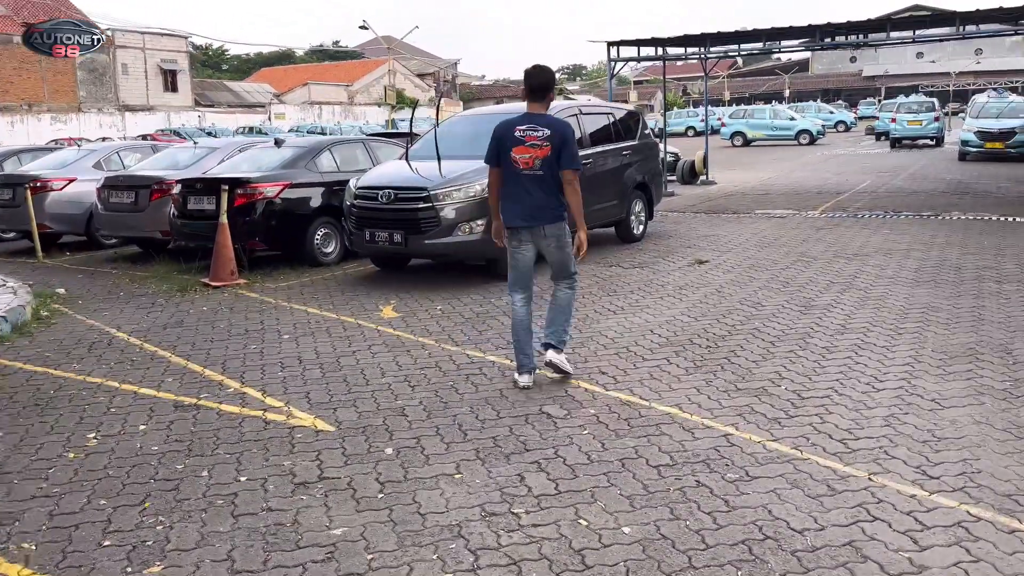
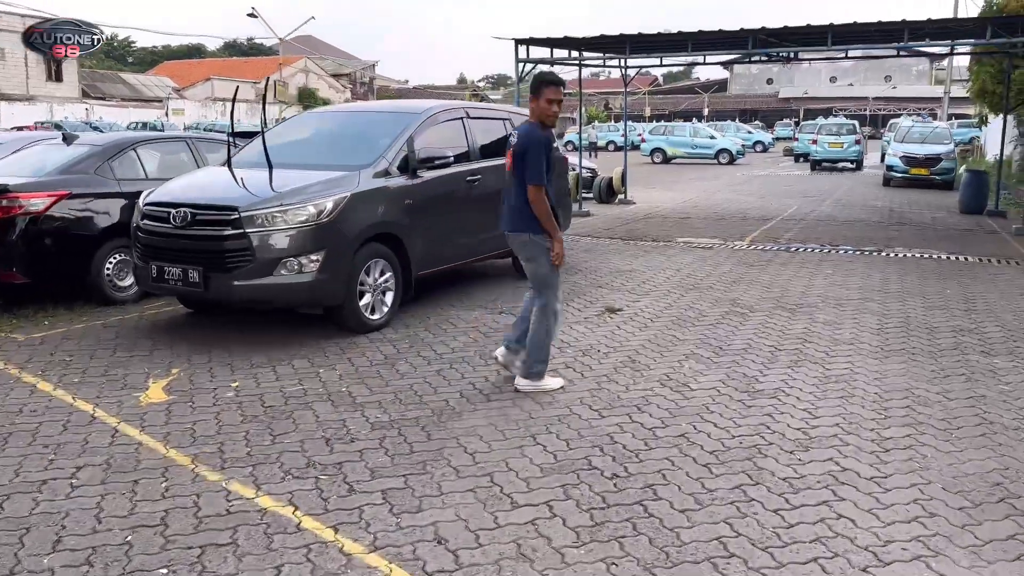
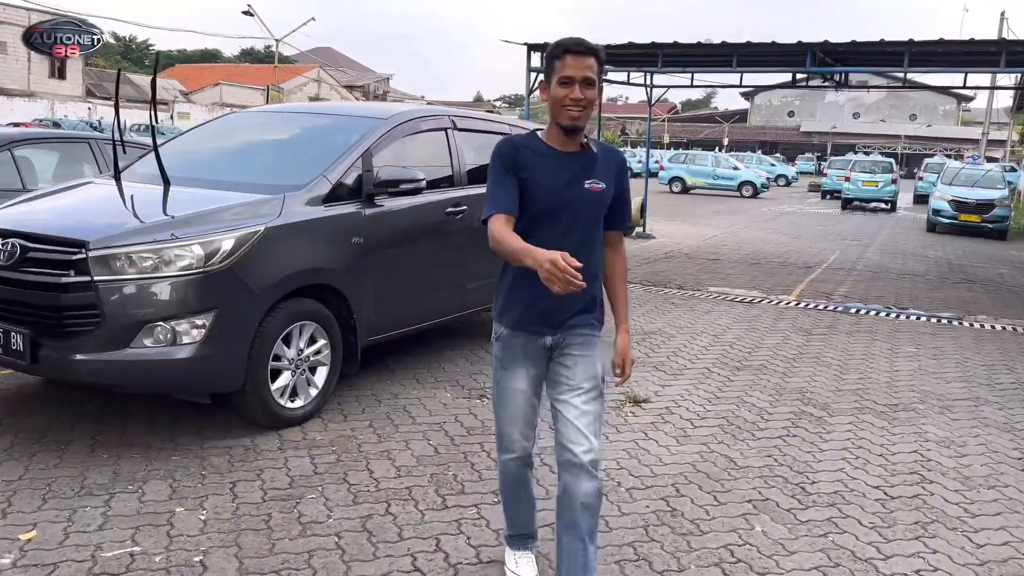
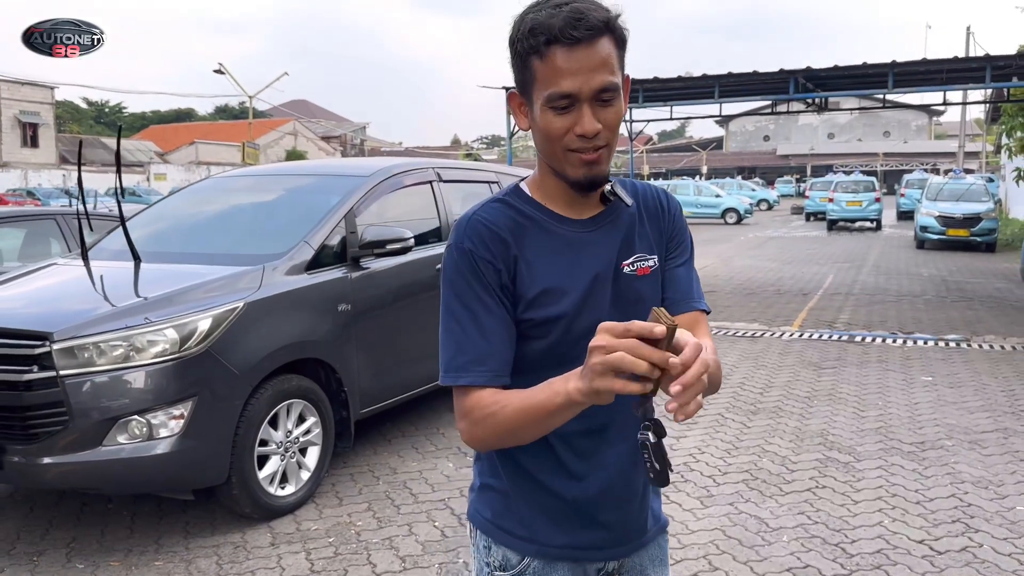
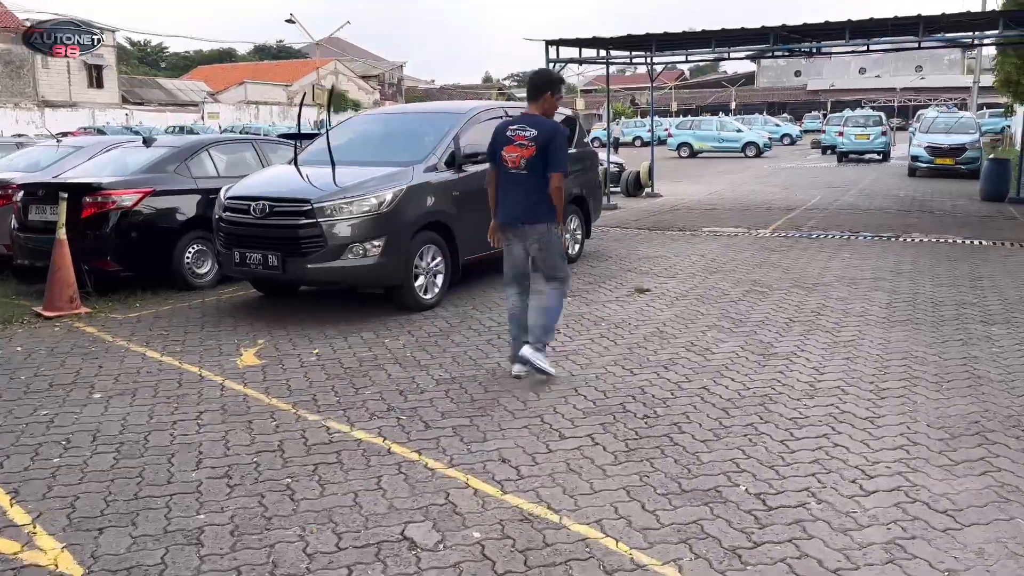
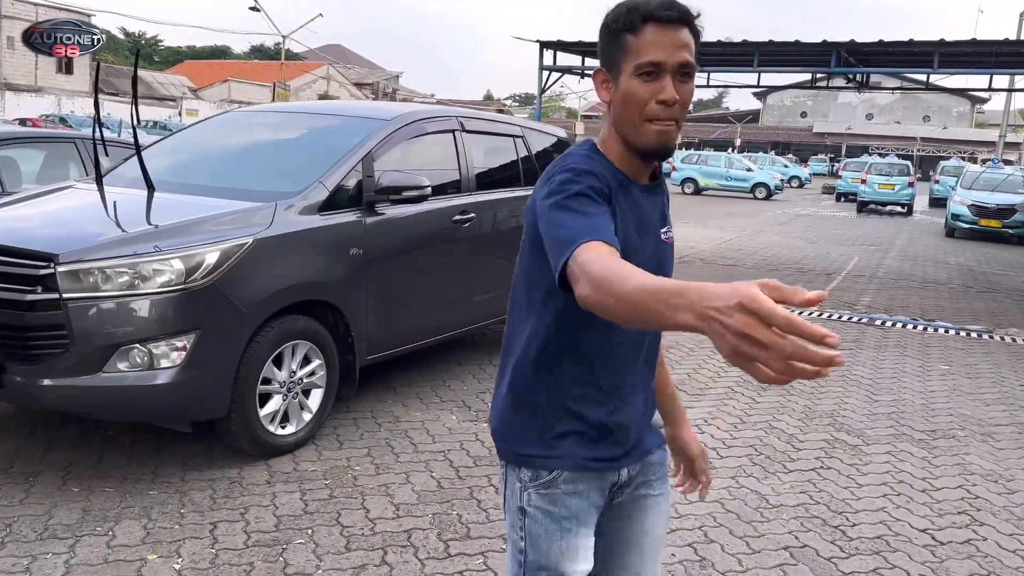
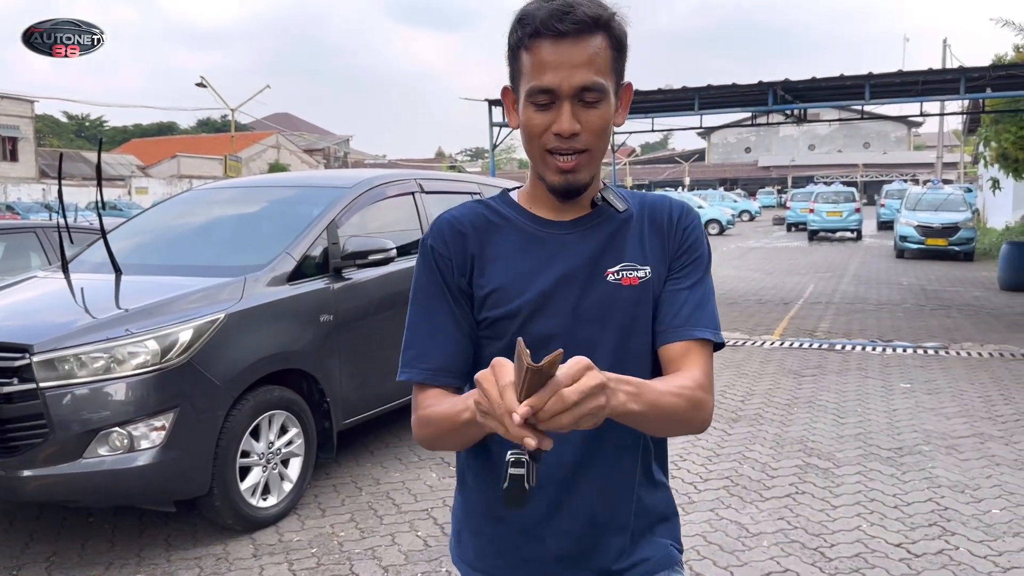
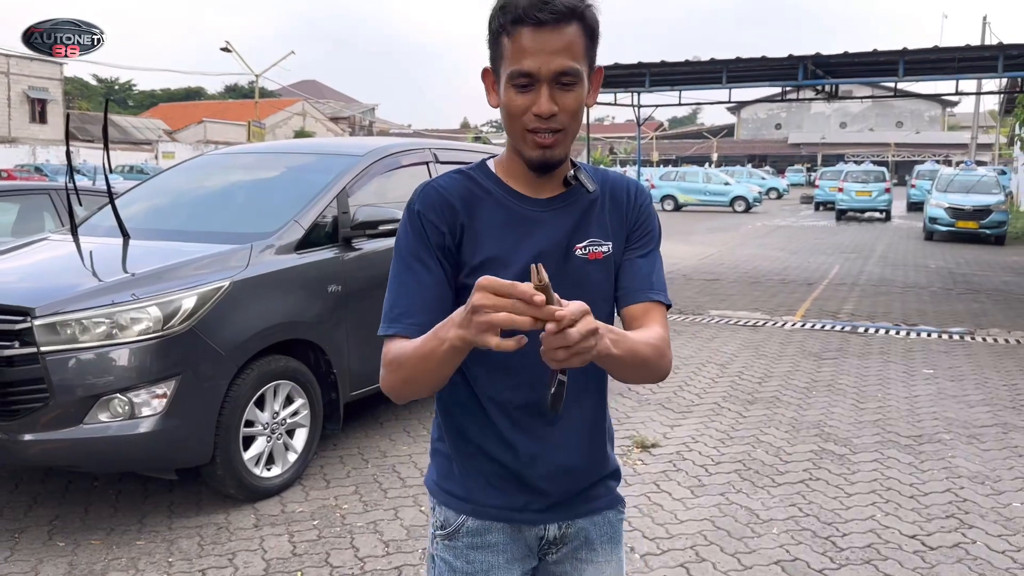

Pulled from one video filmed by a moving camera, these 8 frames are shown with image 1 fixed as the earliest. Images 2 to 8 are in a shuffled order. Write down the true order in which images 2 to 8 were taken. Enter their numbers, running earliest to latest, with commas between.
5, 2, 3, 6, 8, 4, 7
